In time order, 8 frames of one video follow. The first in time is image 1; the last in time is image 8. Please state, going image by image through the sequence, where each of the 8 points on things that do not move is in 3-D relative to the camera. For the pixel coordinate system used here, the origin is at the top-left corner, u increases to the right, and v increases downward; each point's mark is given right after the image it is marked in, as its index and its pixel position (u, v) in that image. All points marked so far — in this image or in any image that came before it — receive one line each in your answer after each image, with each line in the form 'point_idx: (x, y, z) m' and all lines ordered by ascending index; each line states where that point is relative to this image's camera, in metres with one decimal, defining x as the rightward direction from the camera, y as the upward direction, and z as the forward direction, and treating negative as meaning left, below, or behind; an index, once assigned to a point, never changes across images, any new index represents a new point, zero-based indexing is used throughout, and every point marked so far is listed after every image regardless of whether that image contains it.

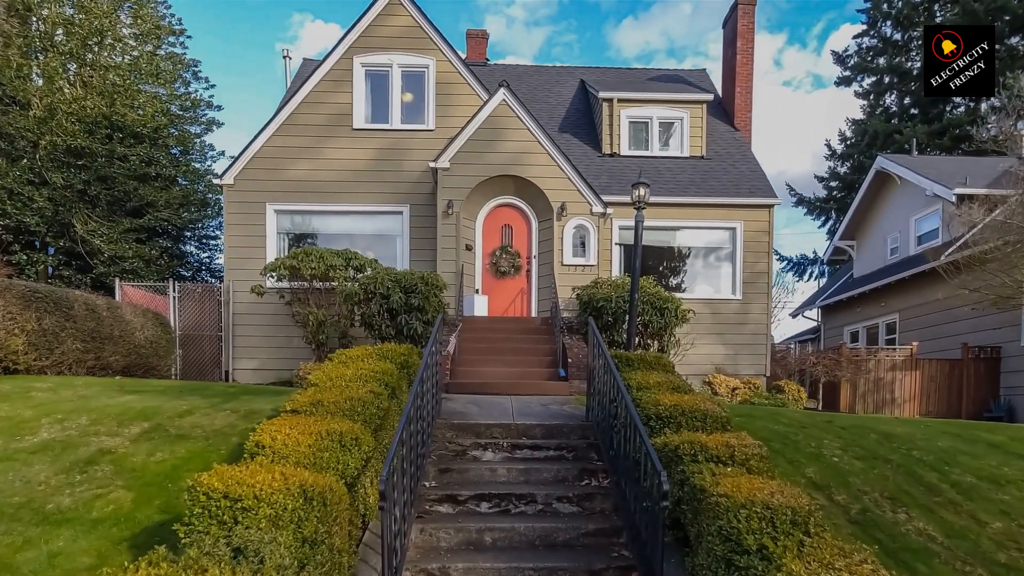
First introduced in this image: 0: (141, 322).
0: (-5.9, -0.5, +10.0) m
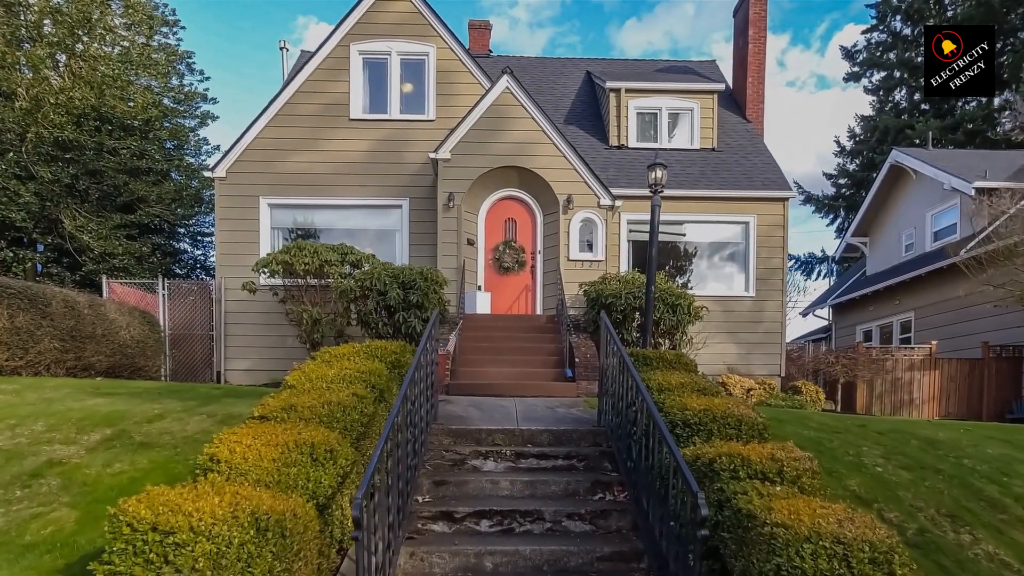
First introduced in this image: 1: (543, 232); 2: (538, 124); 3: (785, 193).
0: (-5.9, -0.5, +9.5) m
1: (+0.5, +1.0, +11.1) m
2: (+0.5, +2.8, +10.7) m
3: (+5.3, +1.9, +12.2) m
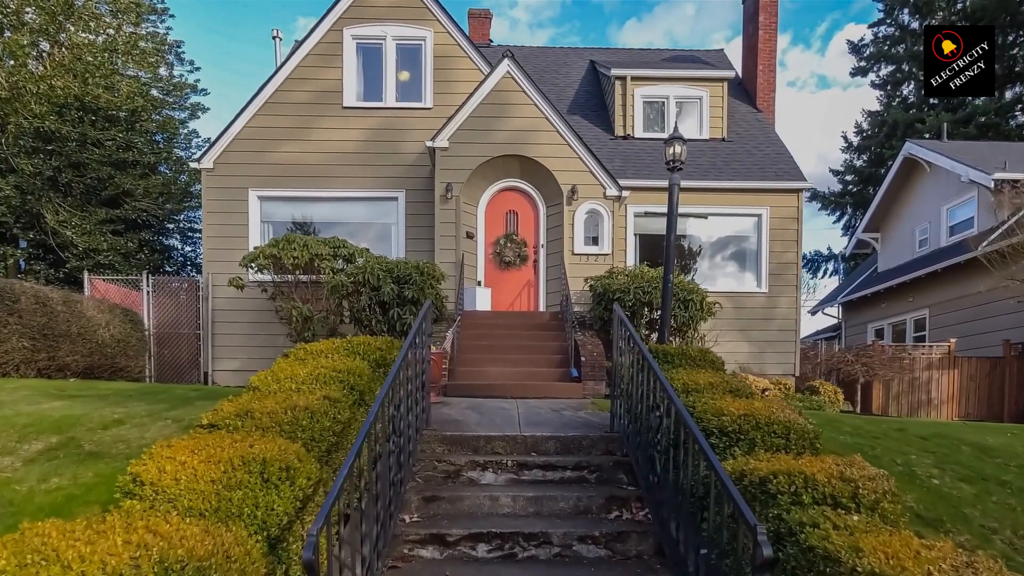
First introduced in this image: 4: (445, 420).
0: (-5.8, -0.4, +9.0) m
1: (+0.6, +1.1, +10.6) m
2: (+0.5, +2.9, +10.1) m
3: (+5.4, +1.9, +11.6) m
4: (-0.5, -1.0, +4.8) m
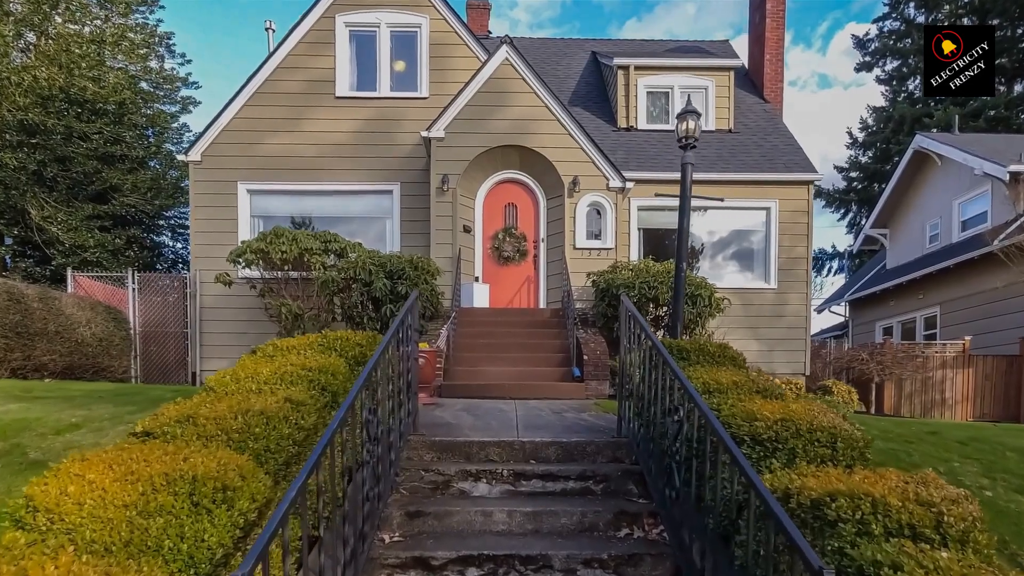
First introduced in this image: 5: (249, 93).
0: (-5.8, -0.4, +8.6) m
1: (+0.5, +1.1, +10.2) m
2: (+0.5, +2.9, +9.7) m
3: (+5.3, +2.0, +11.2) m
4: (-0.5, -1.0, +4.4) m
5: (-4.3, +3.2, +10.3) m
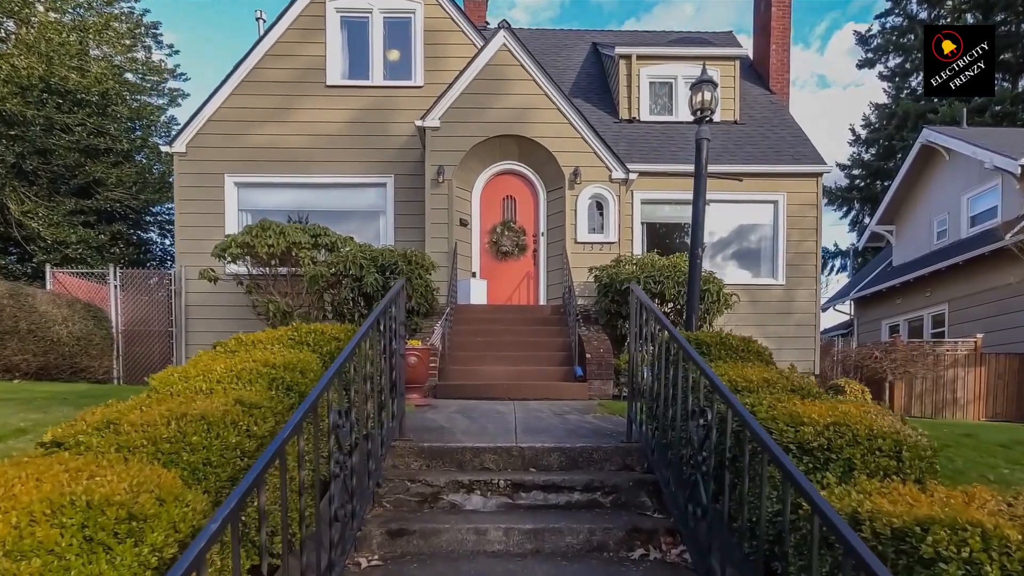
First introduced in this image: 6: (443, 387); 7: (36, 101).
0: (-5.9, -0.3, +8.2) m
1: (+0.5, +1.2, +9.8) m
2: (+0.4, +3.0, +9.3) m
3: (+5.3, +2.1, +10.8) m
4: (-0.6, -0.9, +4.0) m
5: (-4.4, +3.3, +9.9) m
6: (-0.7, -1.1, +6.6) m
7: (-9.4, +3.7, +12.4) m
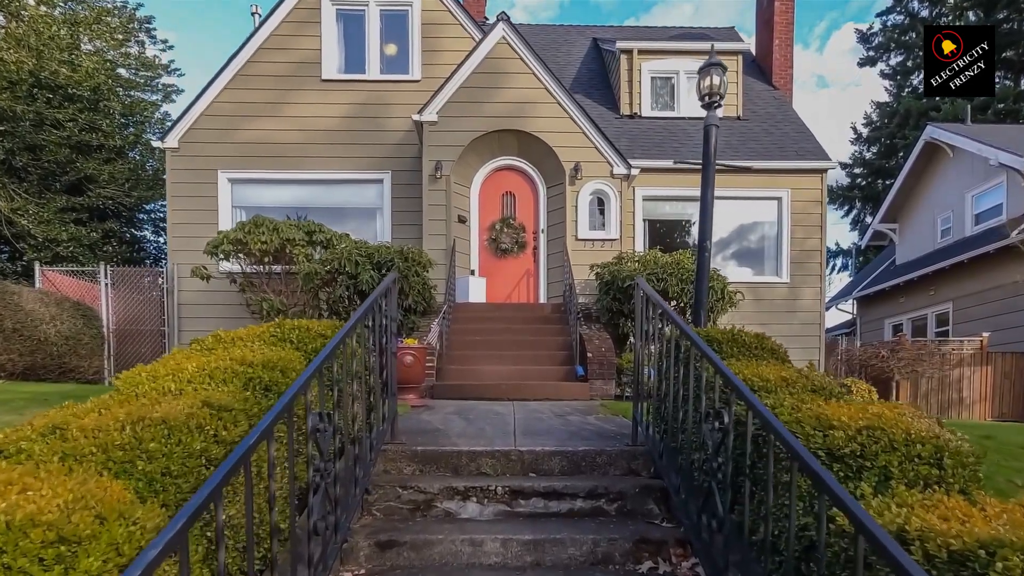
0: (-5.9, -0.3, +8.0) m
1: (+0.5, +1.2, +9.6) m
2: (+0.4, +3.0, +9.1) m
3: (+5.3, +2.1, +10.6) m
4: (-0.6, -0.9, +3.8) m
5: (-4.4, +3.3, +9.7) m
6: (-0.7, -1.0, +6.4) m
7: (-9.4, +3.7, +12.2) m
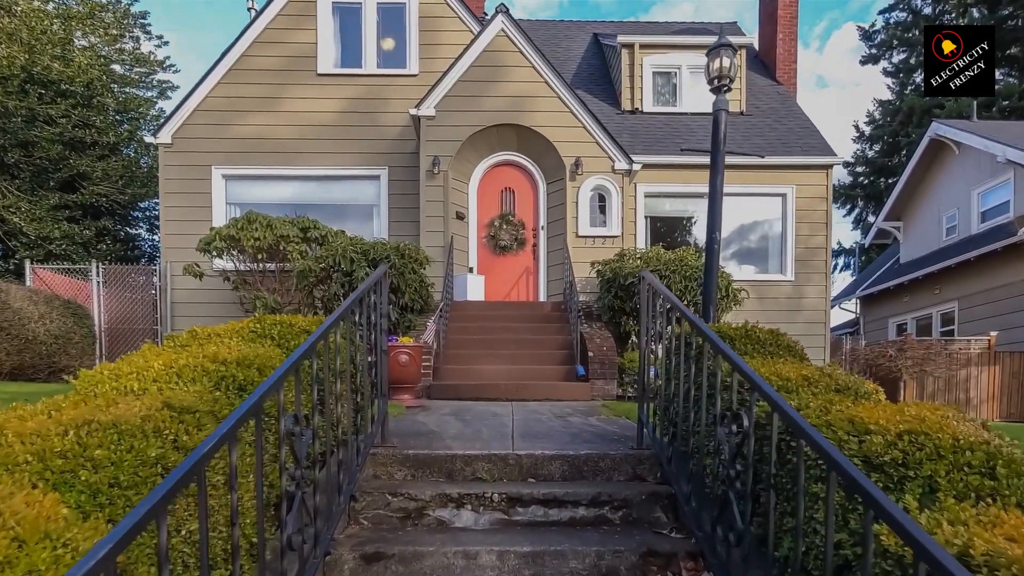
0: (-5.9, -0.3, +7.8) m
1: (+0.5, +1.3, +9.4) m
2: (+0.4, +3.1, +8.9) m
3: (+5.3, +2.2, +10.4) m
4: (-0.6, -0.8, +3.6) m
5: (-4.4, +3.3, +9.5) m
6: (-0.7, -1.0, +6.2) m
7: (-9.4, +3.7, +12.0) m
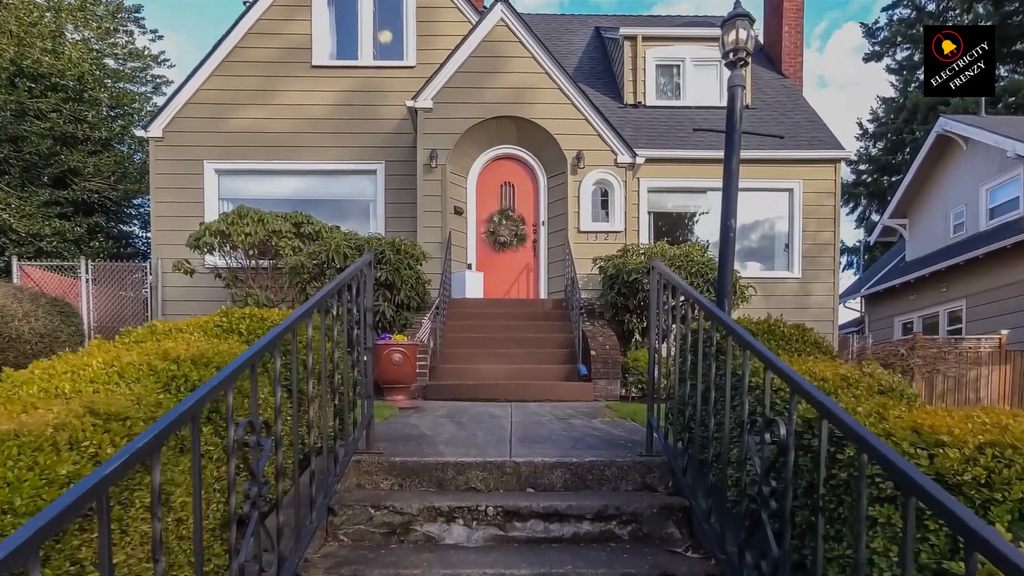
0: (-5.9, -0.3, +7.5) m
1: (+0.5, +1.3, +9.1) m
2: (+0.4, +3.1, +8.7) m
3: (+5.3, +2.2, +10.2) m
4: (-0.6, -0.8, +3.4) m
5: (-4.4, +3.3, +9.2) m
6: (-0.7, -1.0, +6.0) m
7: (-9.4, +3.7, +11.7) m
